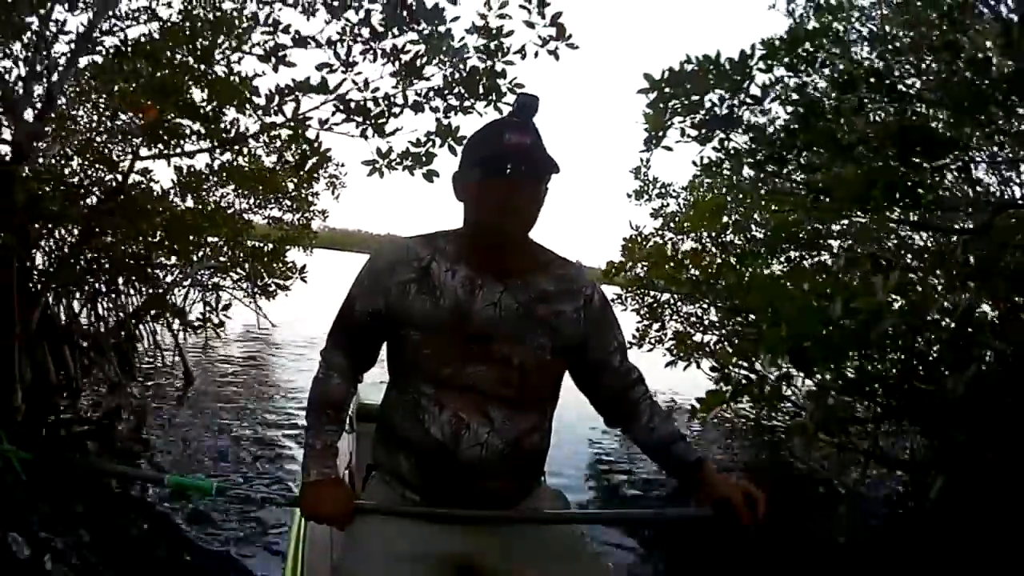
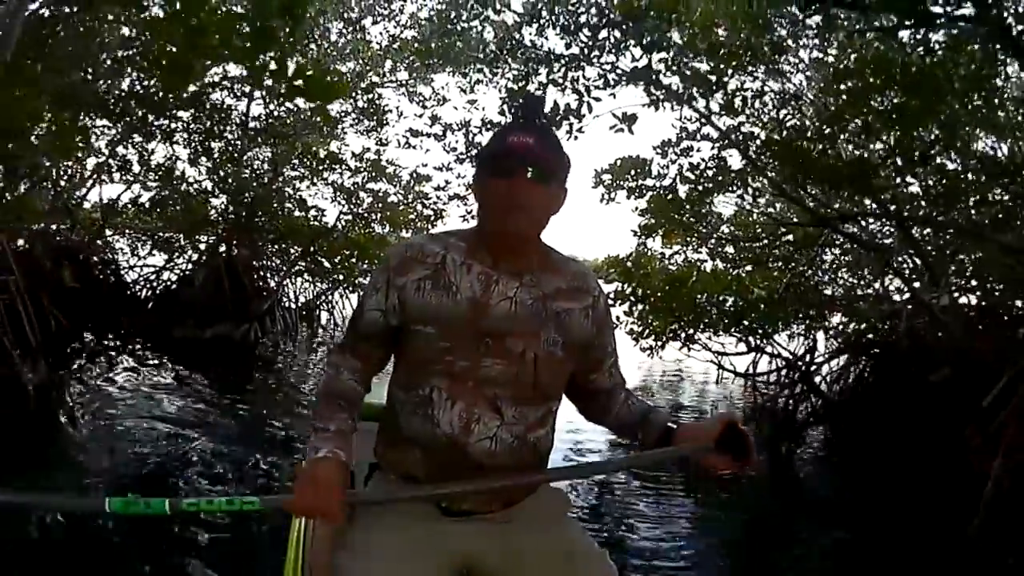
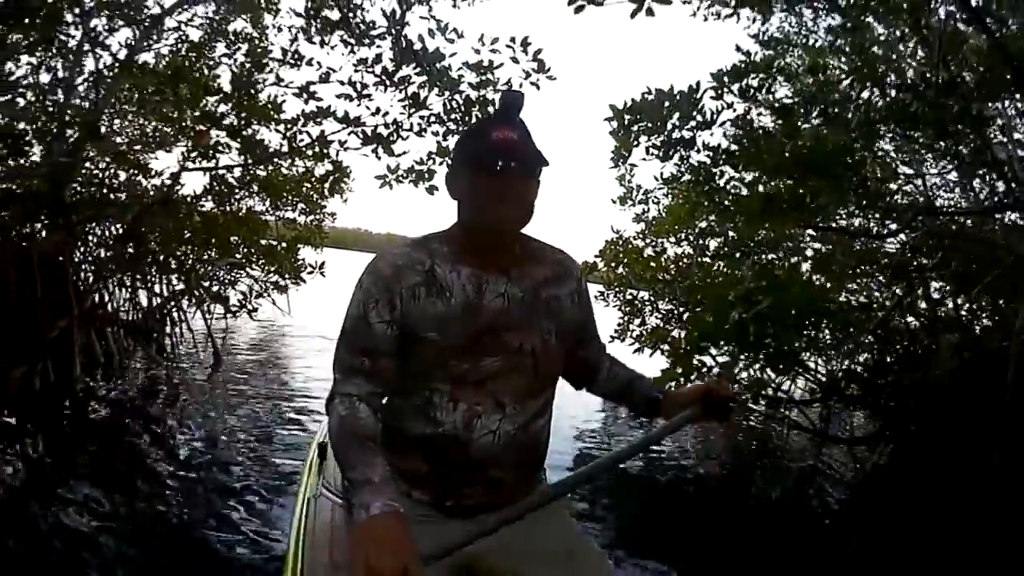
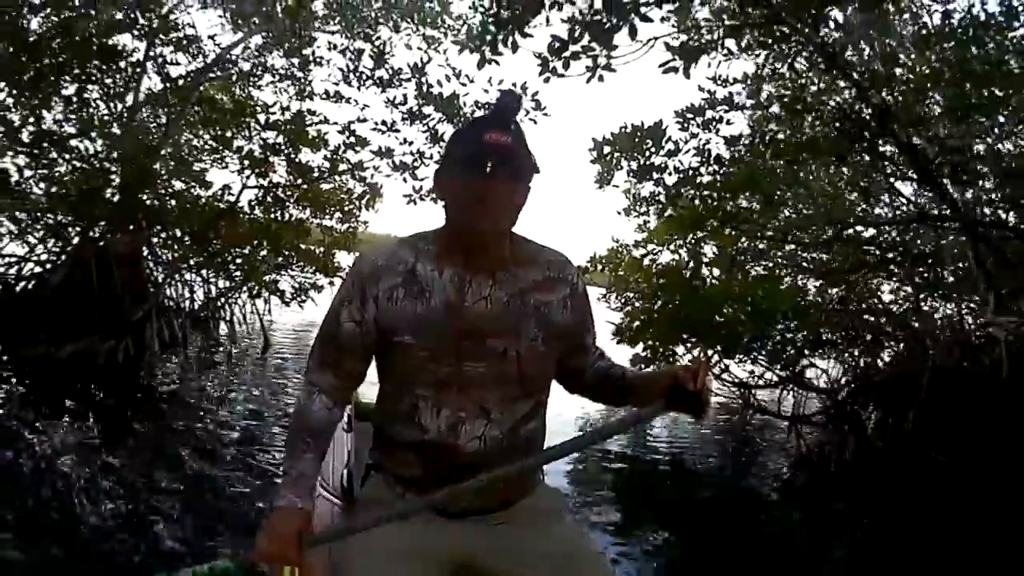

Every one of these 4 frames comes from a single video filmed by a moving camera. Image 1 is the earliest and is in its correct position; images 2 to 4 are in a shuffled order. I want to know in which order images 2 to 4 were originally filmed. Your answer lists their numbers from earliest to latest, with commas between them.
3, 4, 2
